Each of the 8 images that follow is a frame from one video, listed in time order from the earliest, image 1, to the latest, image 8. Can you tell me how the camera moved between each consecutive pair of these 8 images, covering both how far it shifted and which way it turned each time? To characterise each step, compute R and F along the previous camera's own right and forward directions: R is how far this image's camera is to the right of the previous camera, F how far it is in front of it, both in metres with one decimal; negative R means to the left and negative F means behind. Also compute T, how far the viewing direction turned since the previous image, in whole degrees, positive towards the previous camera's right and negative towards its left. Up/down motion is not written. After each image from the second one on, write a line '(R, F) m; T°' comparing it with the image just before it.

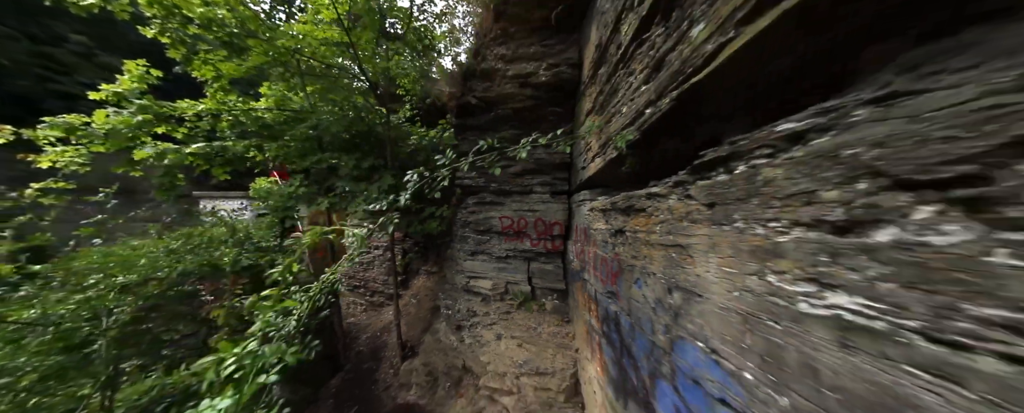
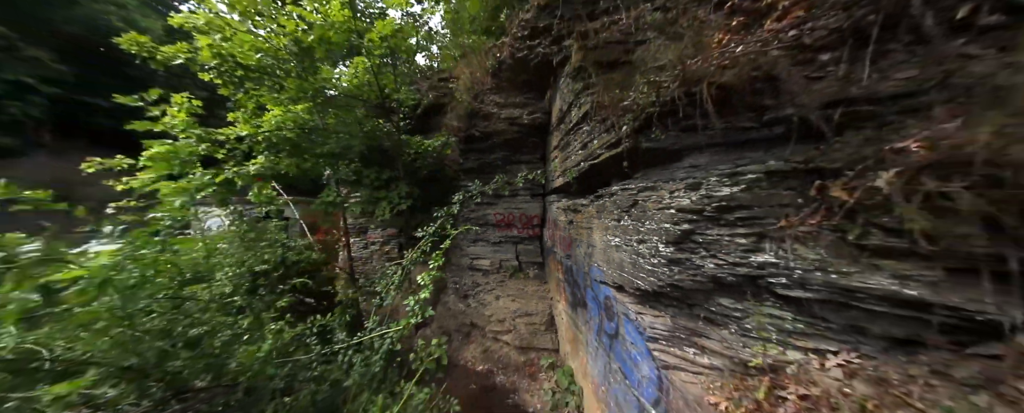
(-0.2, -1.0) m; +5°
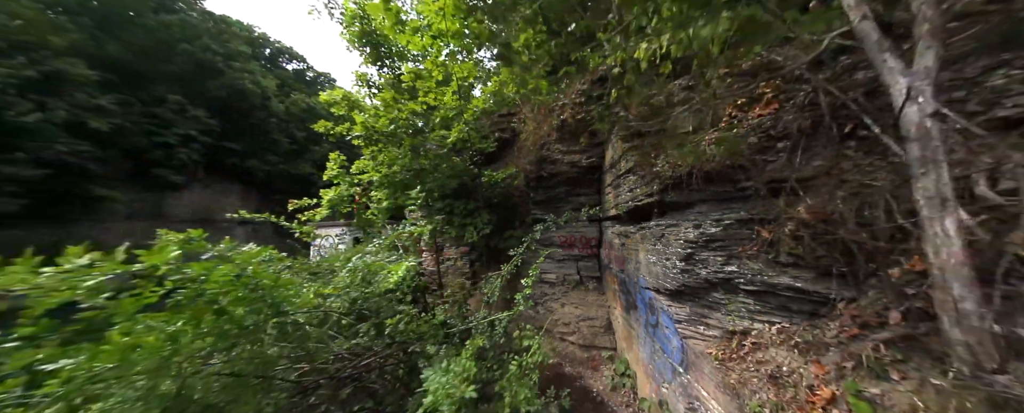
(-0.1, -0.9) m; -9°
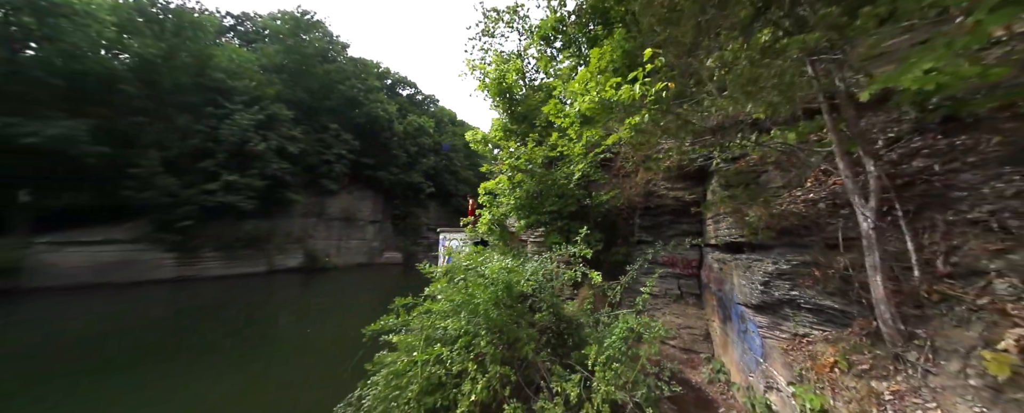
(-0.4, -1.5) m; -15°
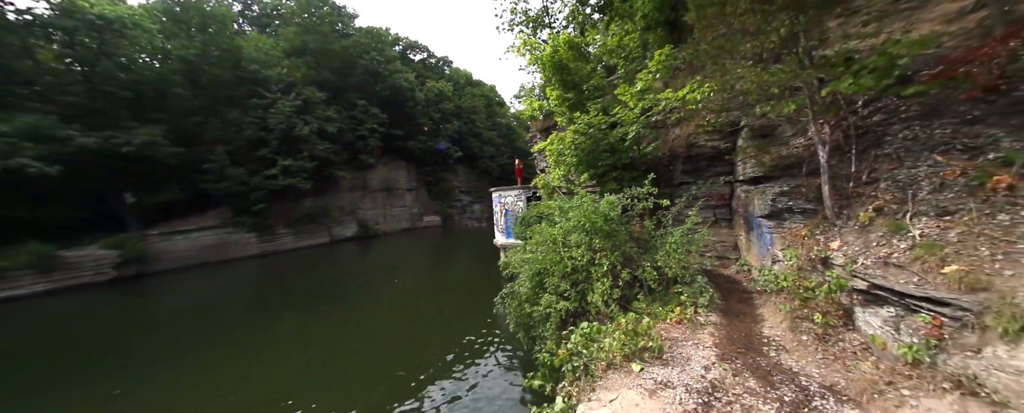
(-1.2, -1.9) m; -4°
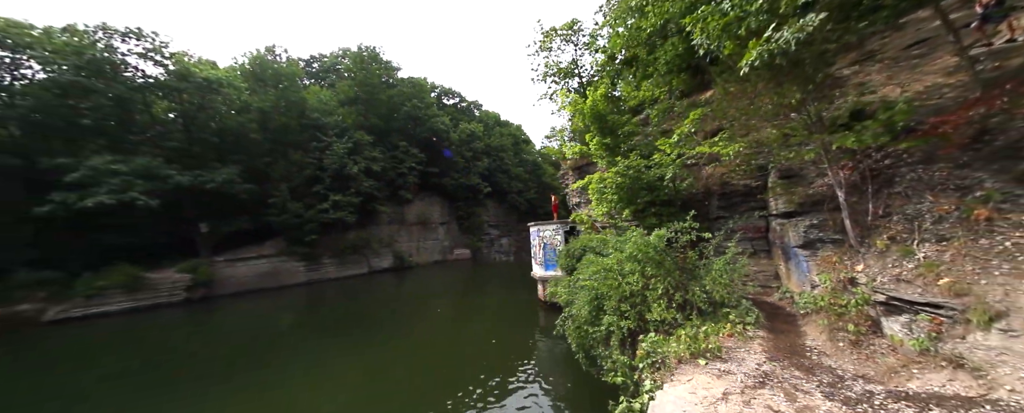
(-0.7, -1.0) m; -4°
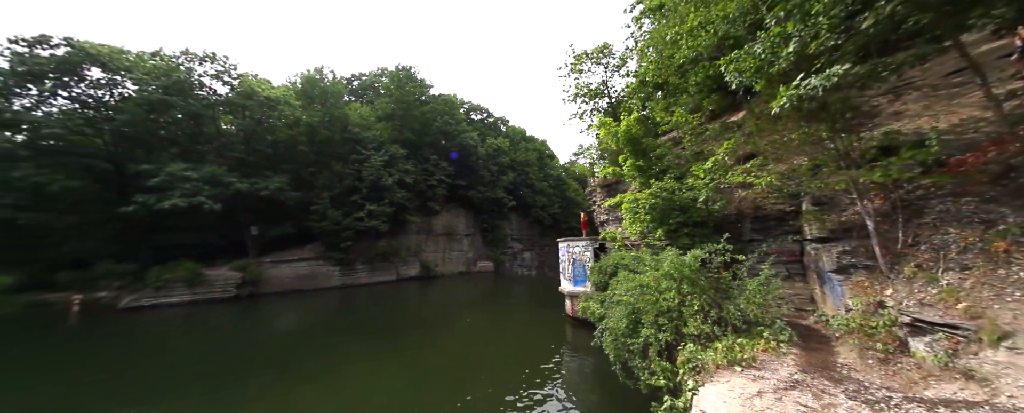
(-0.5, -0.7) m; -4°
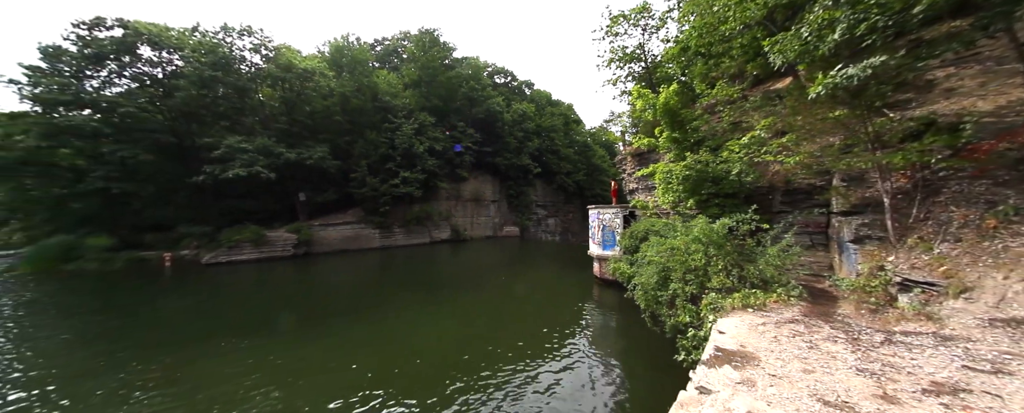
(-0.6, -1.1) m; -4°
